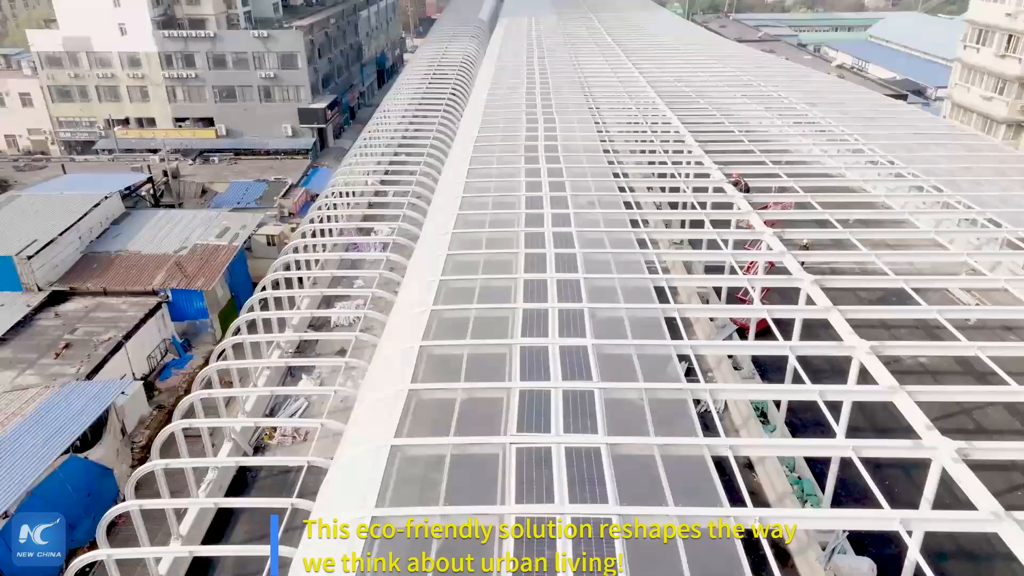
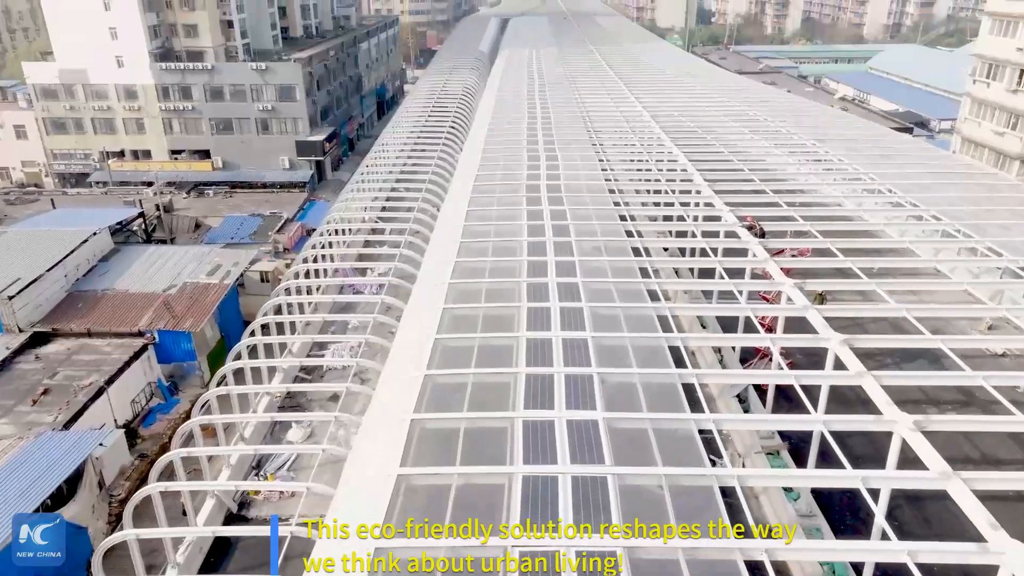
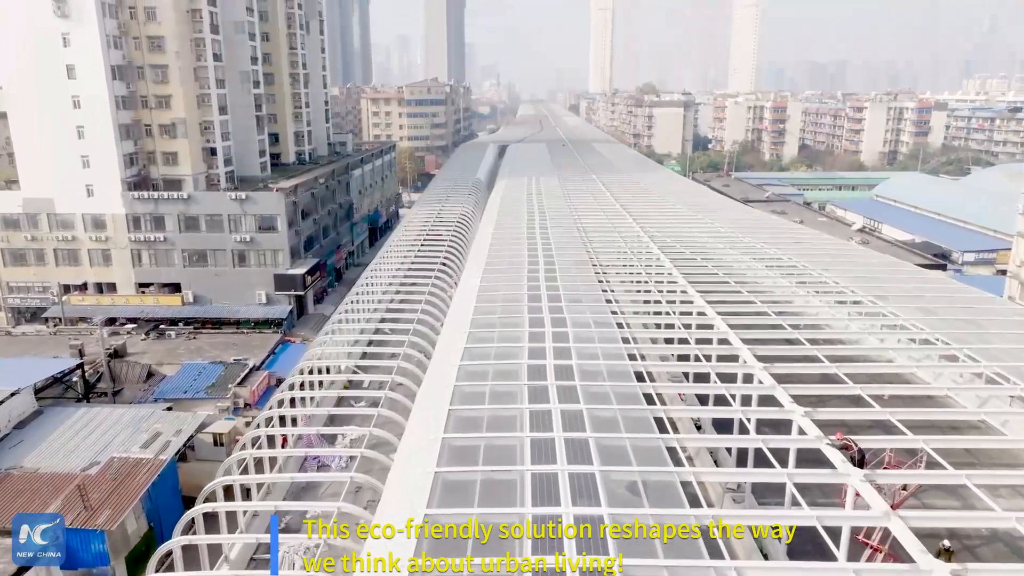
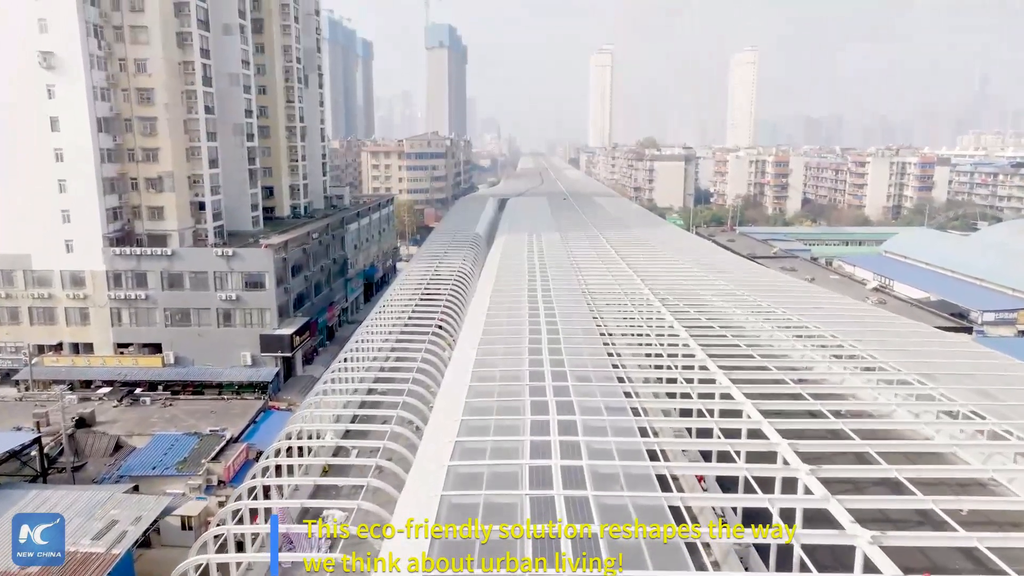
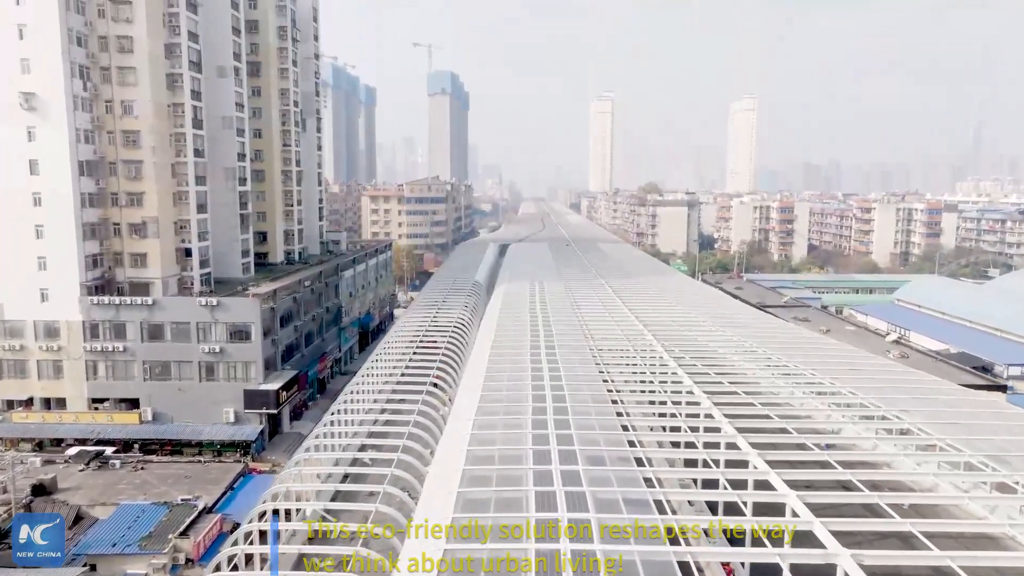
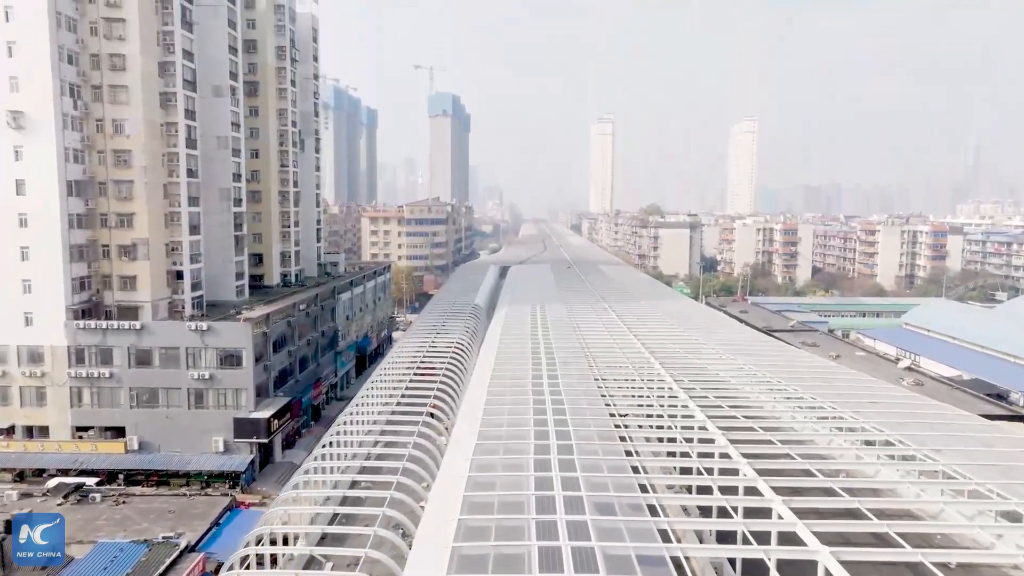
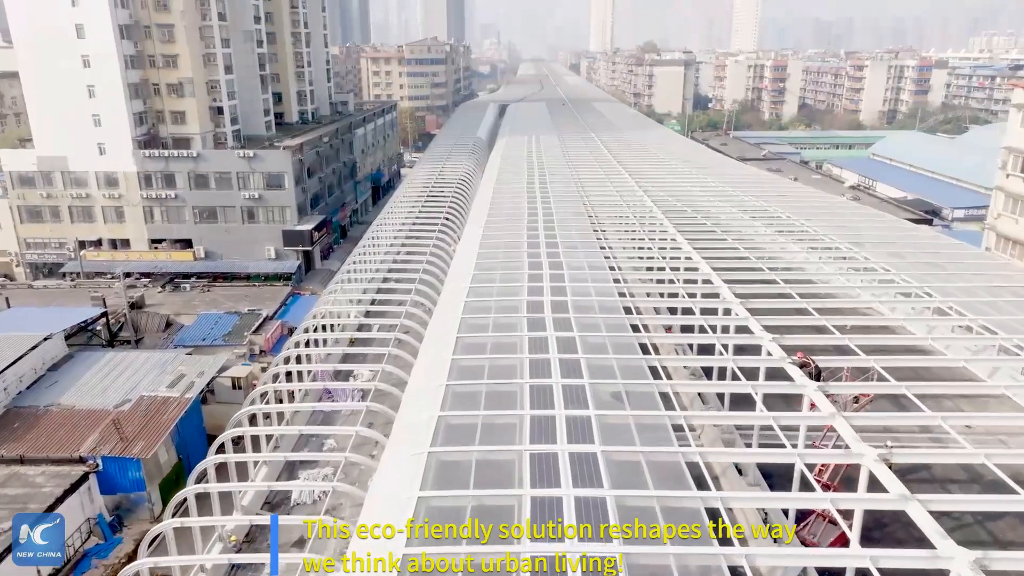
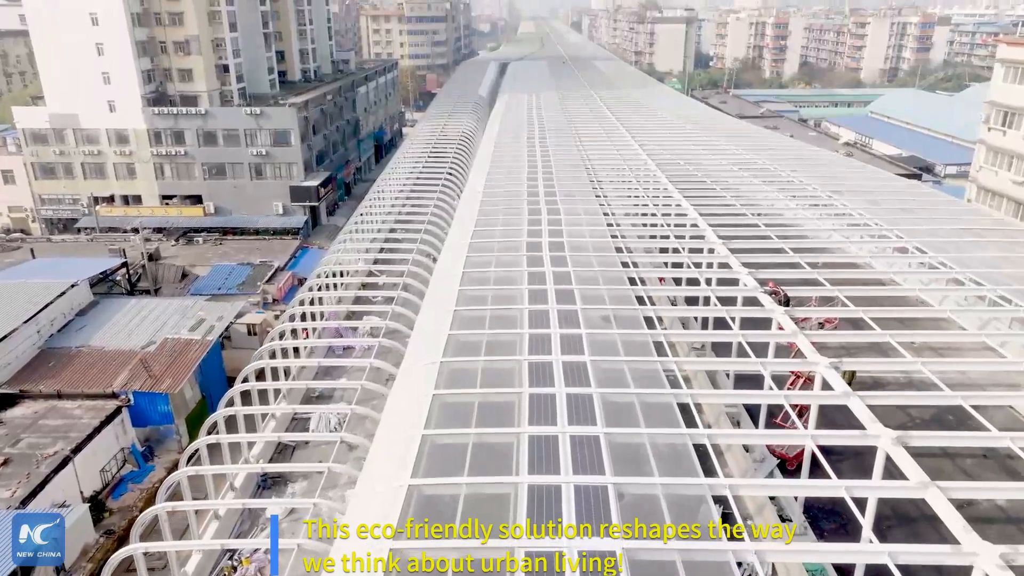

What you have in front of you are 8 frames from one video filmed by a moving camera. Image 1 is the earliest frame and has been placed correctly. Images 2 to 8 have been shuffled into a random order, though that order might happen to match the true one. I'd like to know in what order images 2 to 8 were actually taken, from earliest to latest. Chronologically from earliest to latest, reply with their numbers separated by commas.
2, 8, 7, 3, 4, 5, 6
